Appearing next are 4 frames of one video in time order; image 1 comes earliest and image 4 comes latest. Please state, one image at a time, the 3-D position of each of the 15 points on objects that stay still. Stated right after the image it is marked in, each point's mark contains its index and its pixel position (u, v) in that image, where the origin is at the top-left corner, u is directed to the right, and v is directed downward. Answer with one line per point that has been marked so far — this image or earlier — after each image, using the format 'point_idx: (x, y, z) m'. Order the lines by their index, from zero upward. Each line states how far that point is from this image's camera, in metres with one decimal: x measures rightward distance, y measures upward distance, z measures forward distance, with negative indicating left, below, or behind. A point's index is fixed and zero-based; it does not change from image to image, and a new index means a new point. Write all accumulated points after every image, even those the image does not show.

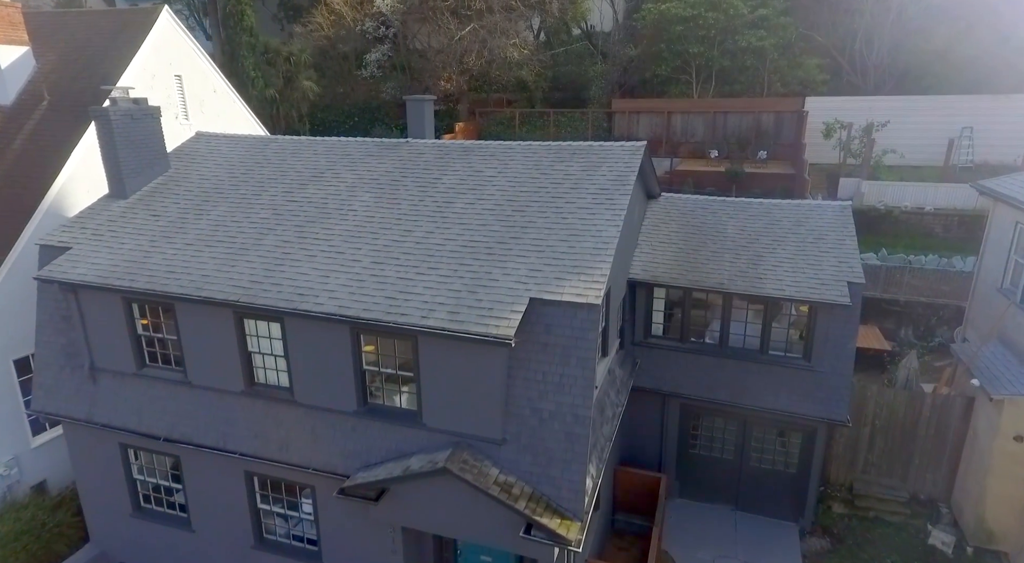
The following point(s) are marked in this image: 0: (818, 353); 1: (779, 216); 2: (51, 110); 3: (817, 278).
0: (+5.5, -1.3, +13.3) m
1: (+5.3, +1.3, +14.7) m
2: (-10.0, +3.7, +16.0) m
3: (+5.4, +0.1, +13.1) m
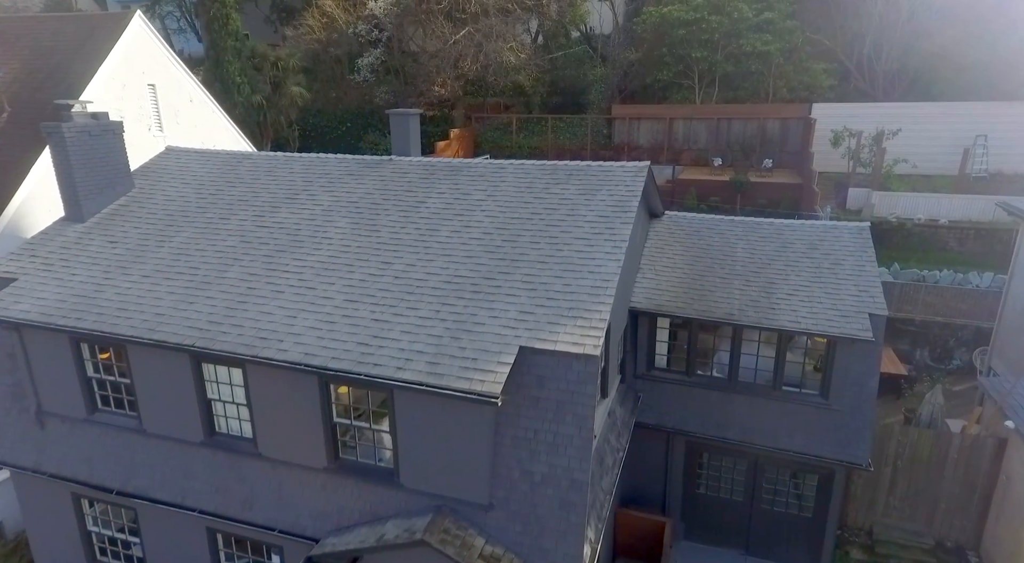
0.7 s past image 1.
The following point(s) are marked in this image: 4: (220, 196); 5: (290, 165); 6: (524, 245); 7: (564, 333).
0: (+5.4, -1.8, +12.2) m
1: (+5.2, +0.8, +13.6) m
2: (-10.1, +3.2, +14.9) m
3: (+5.3, -0.4, +12.1) m
4: (-4.9, +1.4, +12.3) m
5: (-3.9, +2.0, +12.9) m
6: (+0.2, +0.5, +9.7) m
7: (+0.6, -0.6, +8.1) m
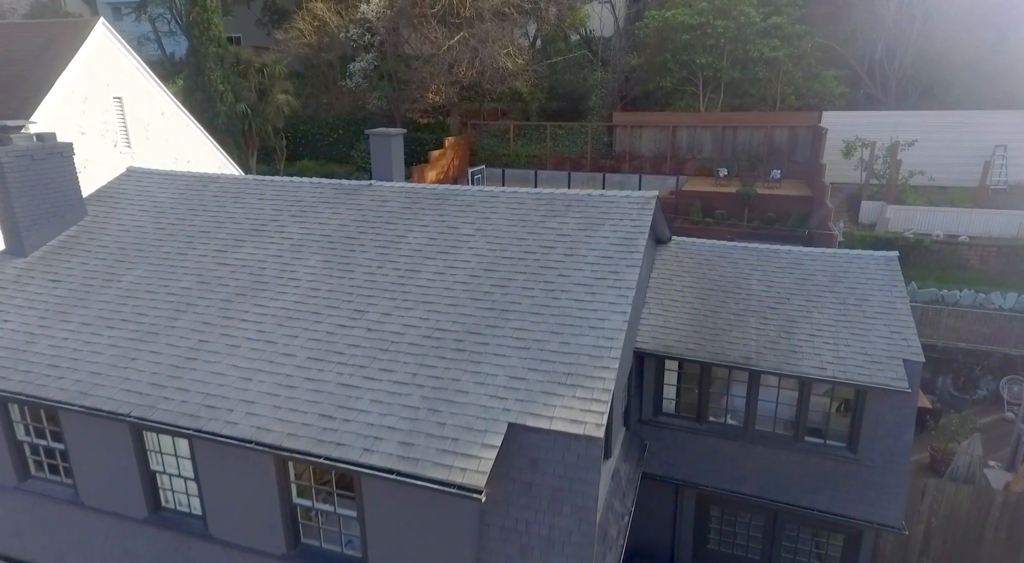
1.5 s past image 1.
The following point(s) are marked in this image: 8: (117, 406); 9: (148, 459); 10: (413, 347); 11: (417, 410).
0: (+5.2, -2.4, +10.9) m
1: (+5.1, +0.2, +12.4) m
2: (-10.2, +2.6, +13.7) m
3: (+5.2, -1.0, +10.8) m
4: (-5.0, +0.8, +11.1) m
5: (-4.0, +1.4, +11.6) m
6: (0.0, -0.1, +8.5) m
7: (+0.5, -1.2, +6.9) m
8: (-4.1, -1.3, +7.8) m
9: (-4.0, -2.0, +8.2) m
10: (-1.0, -0.7, +7.9) m
11: (-0.9, -1.2, +7.1) m
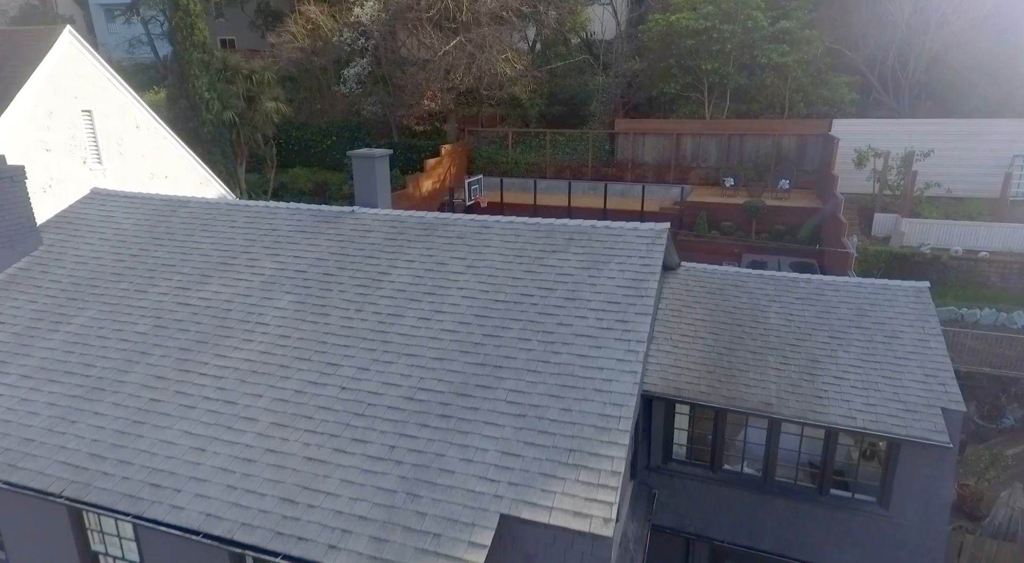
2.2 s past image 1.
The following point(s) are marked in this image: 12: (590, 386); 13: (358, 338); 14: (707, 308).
0: (+5.2, -2.9, +9.9) m
1: (+5.0, -0.3, +11.4) m
2: (-10.3, +2.1, +12.6) m
3: (+5.1, -1.6, +9.8) m
4: (-5.1, +0.3, +10.0) m
5: (-4.1, +0.9, +10.6) m
6: (0.0, -0.6, +7.4) m
7: (+0.4, -1.7, +5.9) m
8: (-4.2, -1.8, +6.8) m
9: (-4.1, -2.5, +7.2) m
10: (-1.1, -1.2, +6.8) m
11: (-1.0, -1.7, +6.1) m
12: (+0.7, -1.0, +6.8) m
13: (-1.6, -0.6, +7.9) m
14: (+3.1, -0.5, +11.5) m
